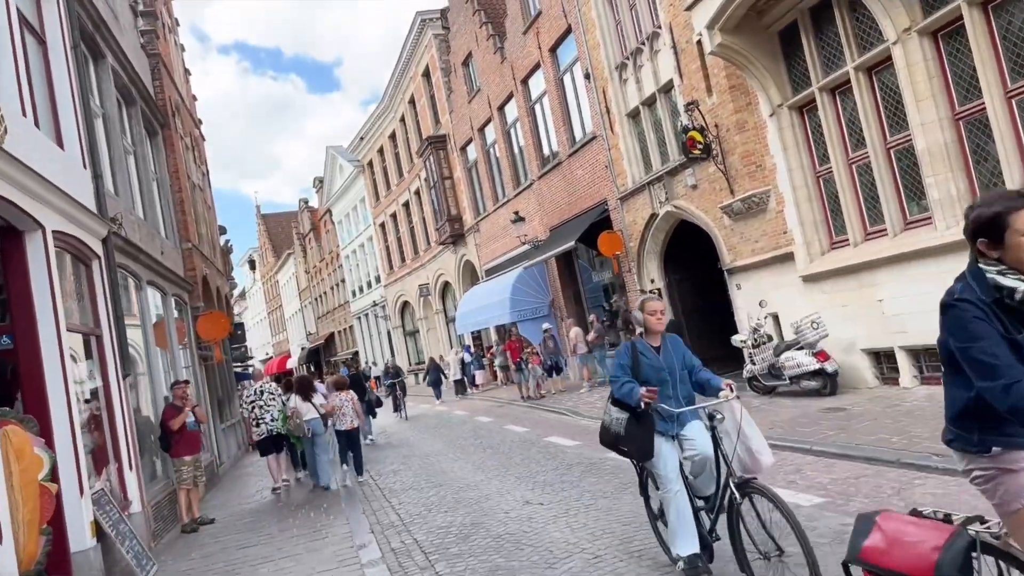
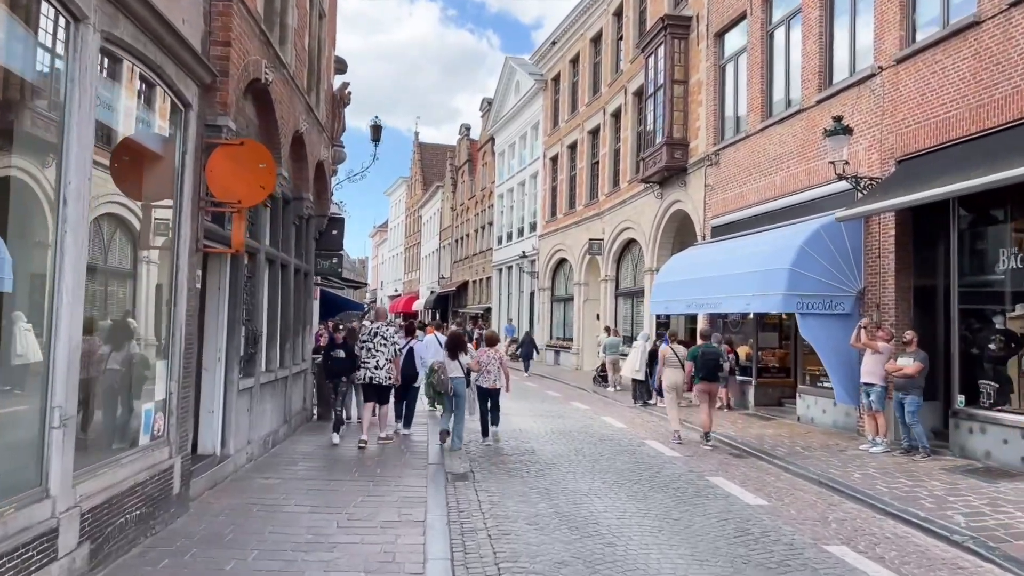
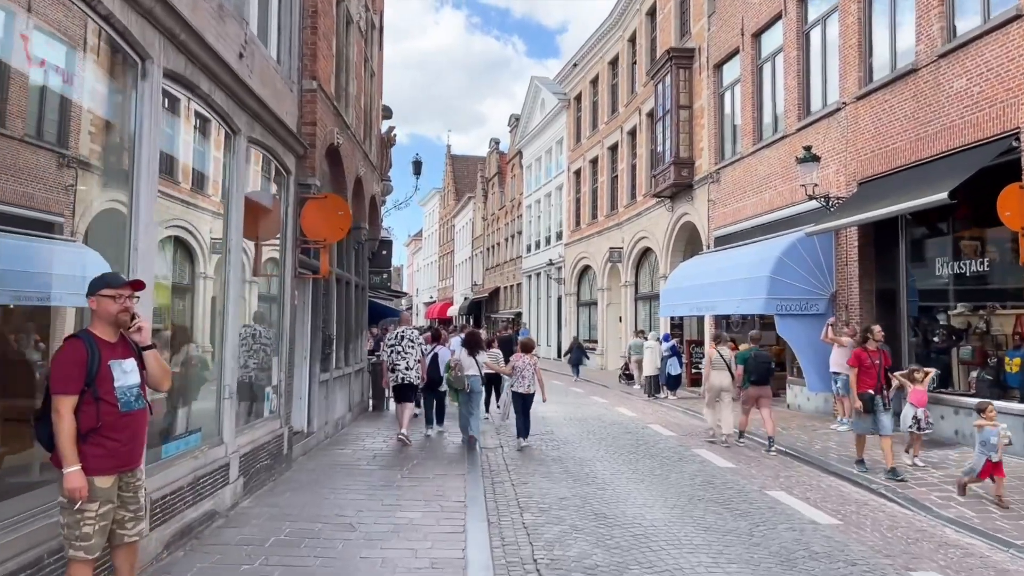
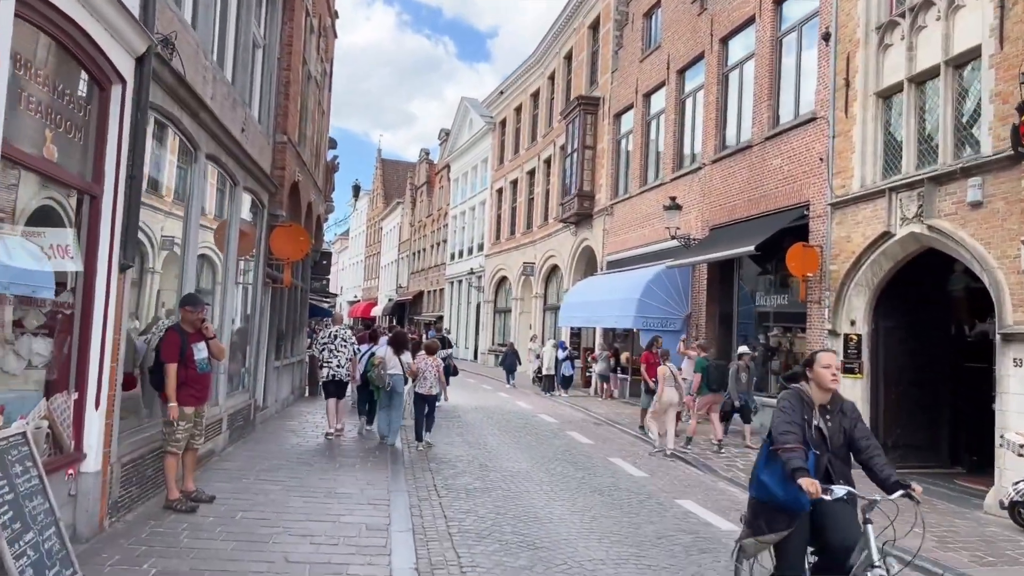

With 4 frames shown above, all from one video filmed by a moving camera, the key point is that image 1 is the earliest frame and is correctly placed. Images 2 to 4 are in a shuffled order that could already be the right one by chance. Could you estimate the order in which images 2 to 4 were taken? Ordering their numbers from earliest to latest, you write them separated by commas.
4, 3, 2
